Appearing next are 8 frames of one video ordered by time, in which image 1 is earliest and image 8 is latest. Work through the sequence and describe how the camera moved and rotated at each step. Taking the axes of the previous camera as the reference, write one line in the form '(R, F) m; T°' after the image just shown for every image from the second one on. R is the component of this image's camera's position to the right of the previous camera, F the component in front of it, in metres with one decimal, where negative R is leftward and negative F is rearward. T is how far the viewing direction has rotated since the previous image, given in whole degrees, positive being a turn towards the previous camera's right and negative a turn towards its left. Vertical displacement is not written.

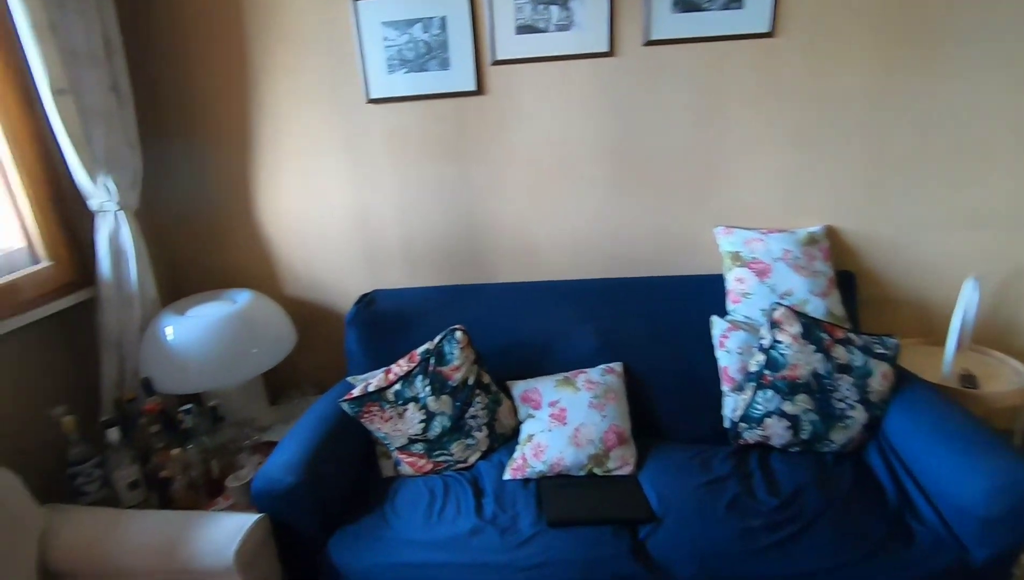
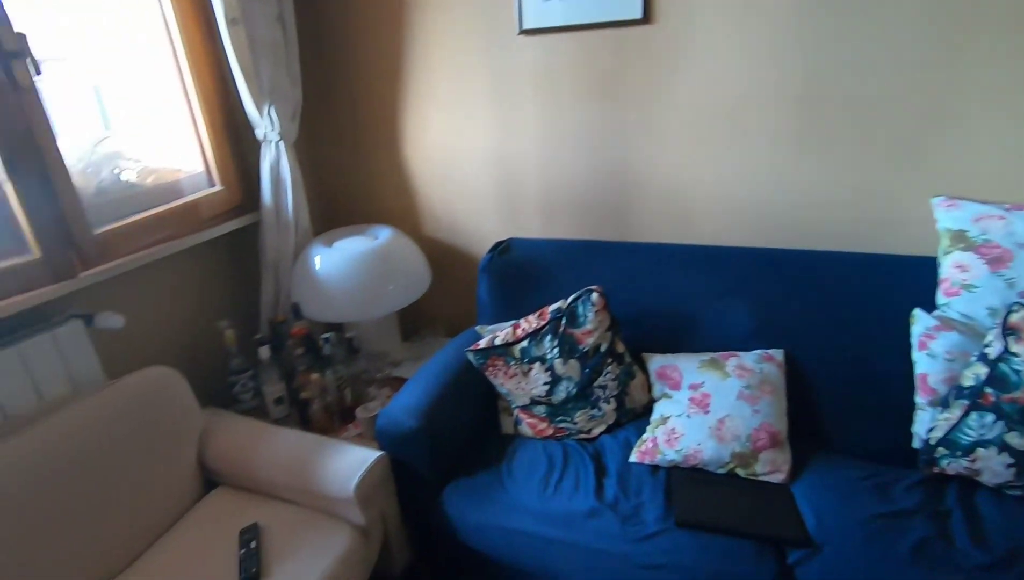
(0.0, +0.2) m; -14°
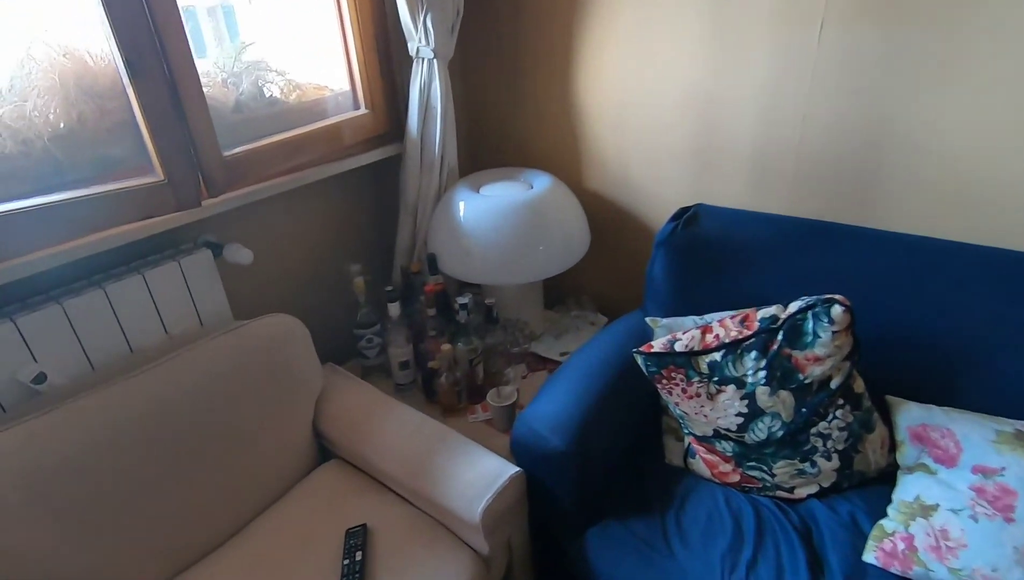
(-0.2, +0.4) m; -12°
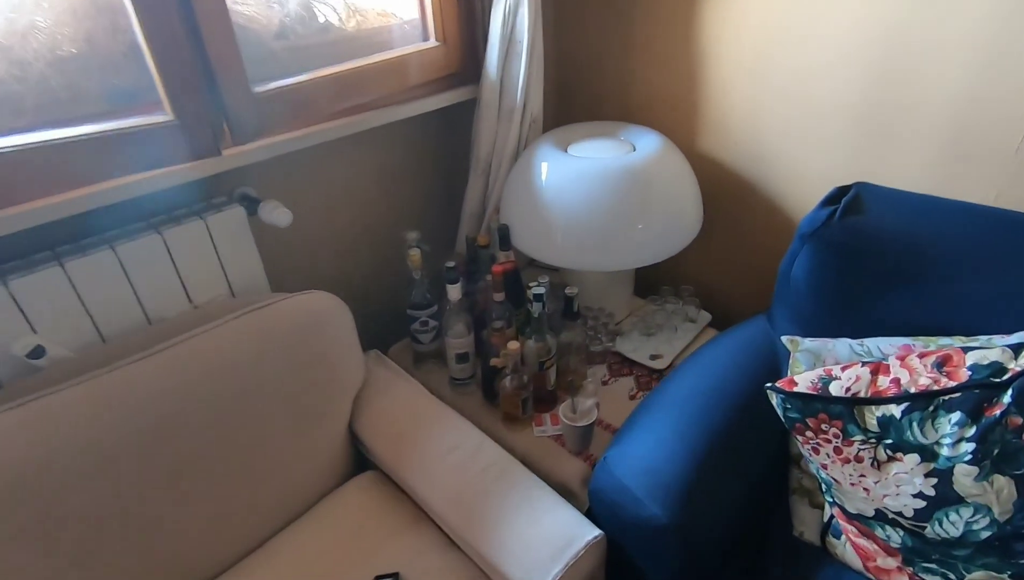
(-0.1, +0.3) m; -7°
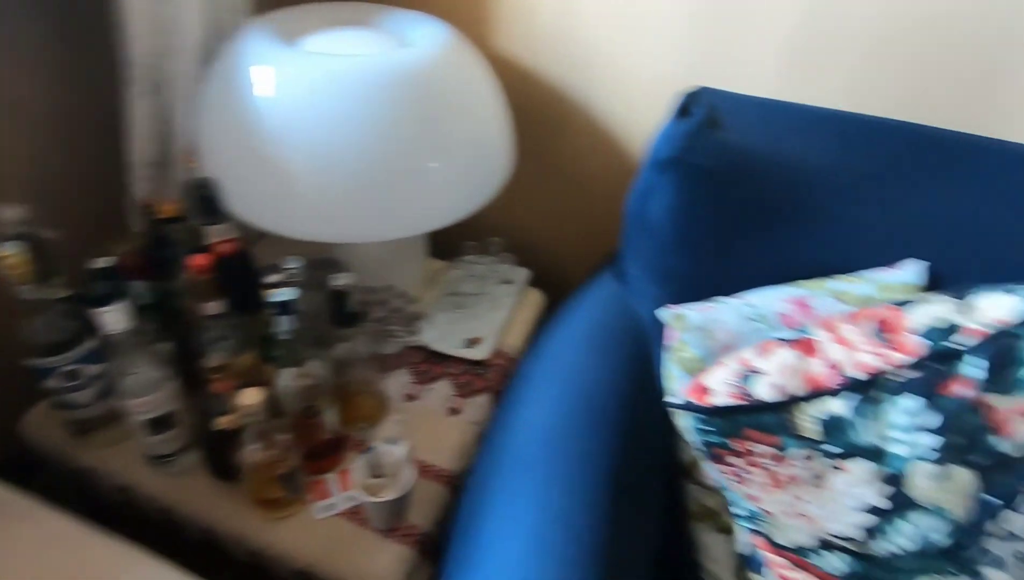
(+0.1, +0.5) m; +23°
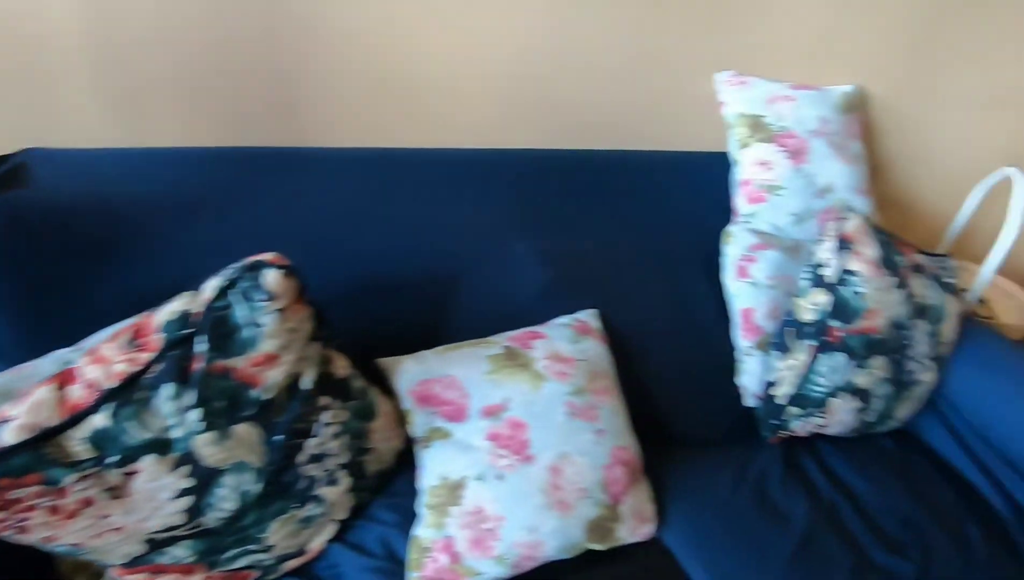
(+0.6, -0.2) m; +29°
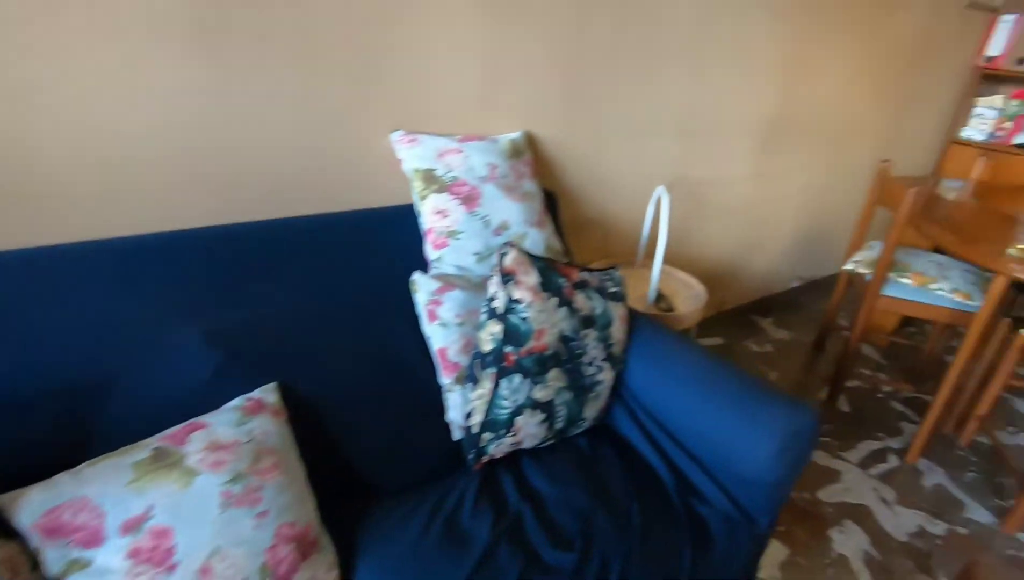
(+0.3, -0.1) m; +16°
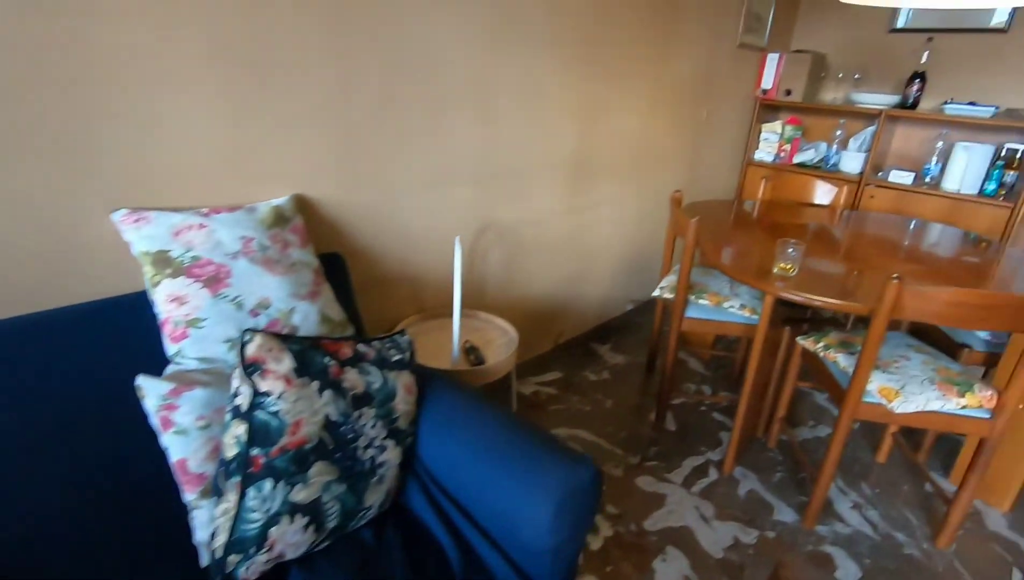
(+0.3, 0.0) m; +11°
